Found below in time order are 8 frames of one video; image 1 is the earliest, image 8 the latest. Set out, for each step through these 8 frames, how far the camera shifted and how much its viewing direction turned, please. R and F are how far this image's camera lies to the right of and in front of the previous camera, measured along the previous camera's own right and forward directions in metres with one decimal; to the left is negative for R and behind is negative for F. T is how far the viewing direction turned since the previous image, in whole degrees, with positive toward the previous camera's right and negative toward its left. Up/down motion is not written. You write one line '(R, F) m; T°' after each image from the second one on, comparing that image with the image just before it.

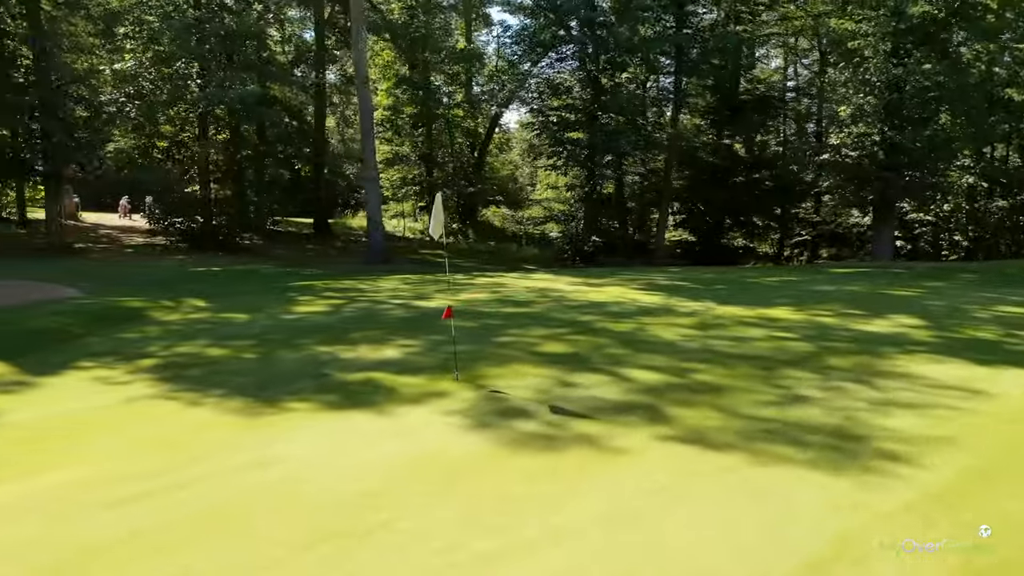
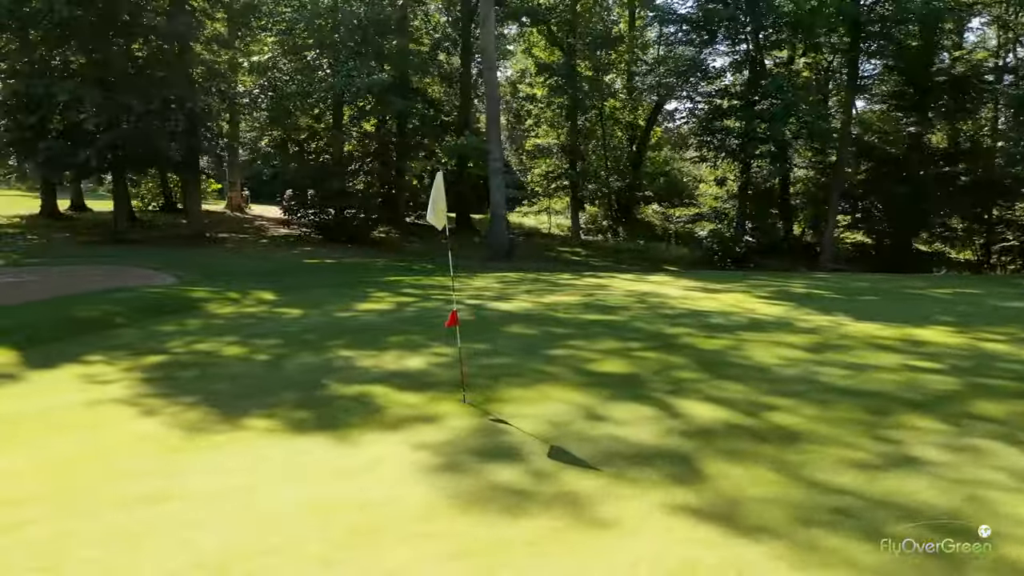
(+1.2, +1.7) m; -13°
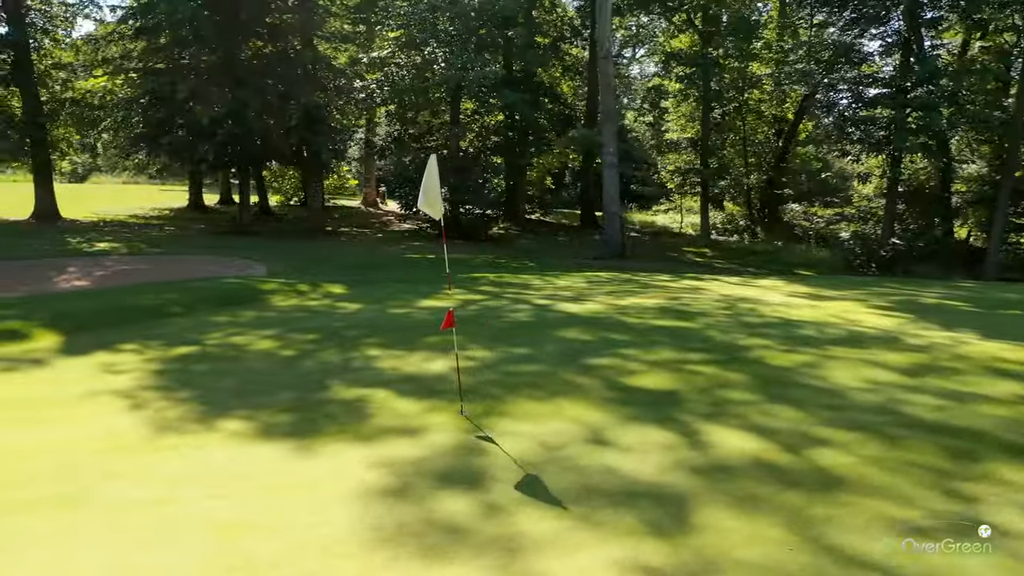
(+1.0, +0.9) m; -11°
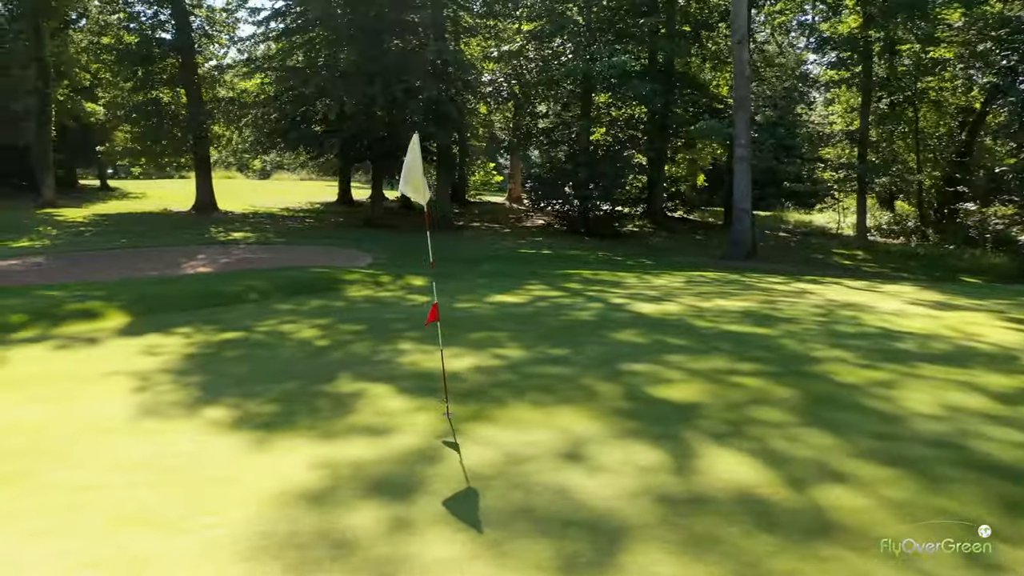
(+1.1, +0.6) m; -12°
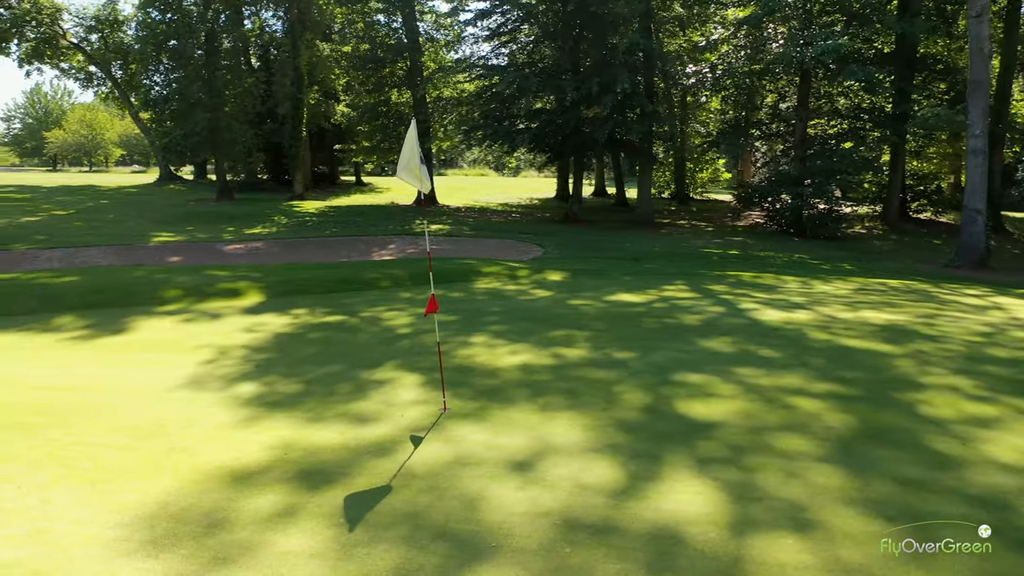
(+1.5, +0.5) m; -18°
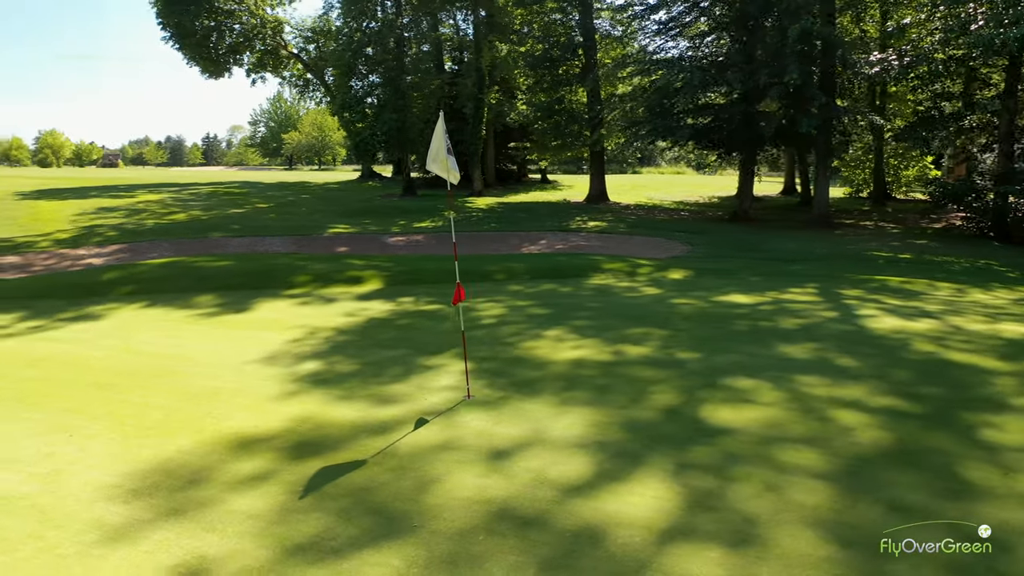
(+1.1, +0.1) m; -14°
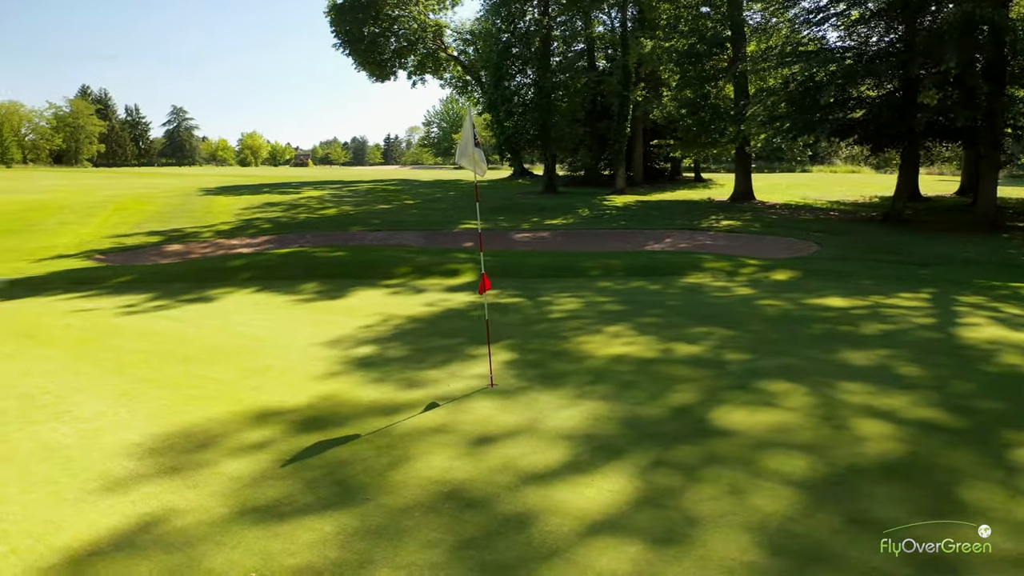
(+0.9, 0.0) m; -12°
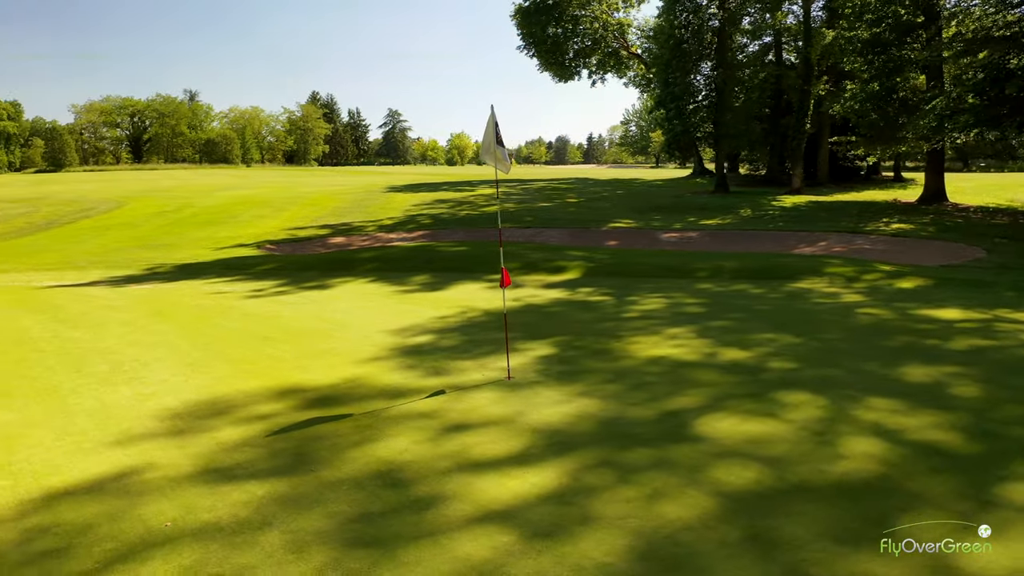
(+1.2, 0.0) m; -14°
